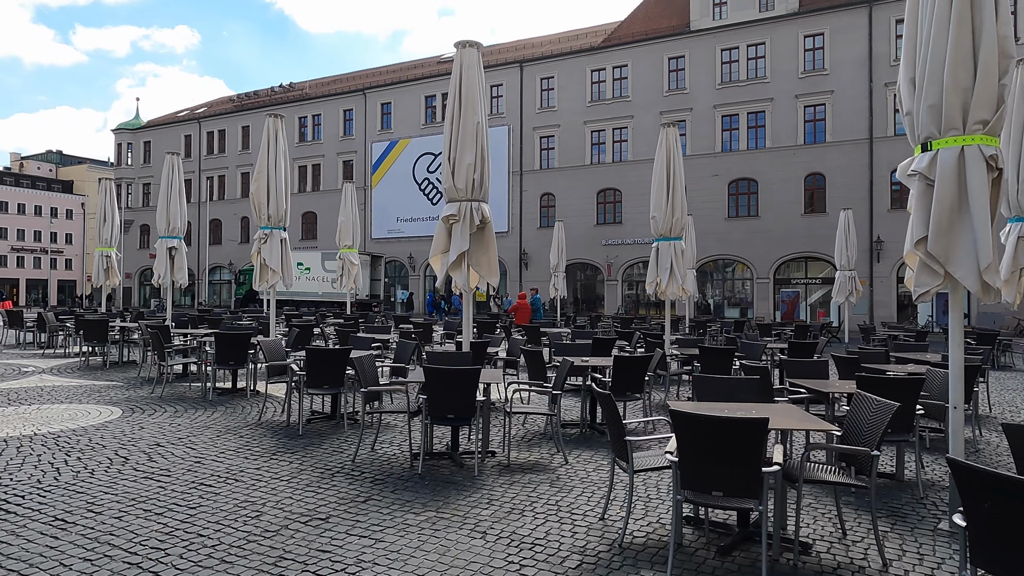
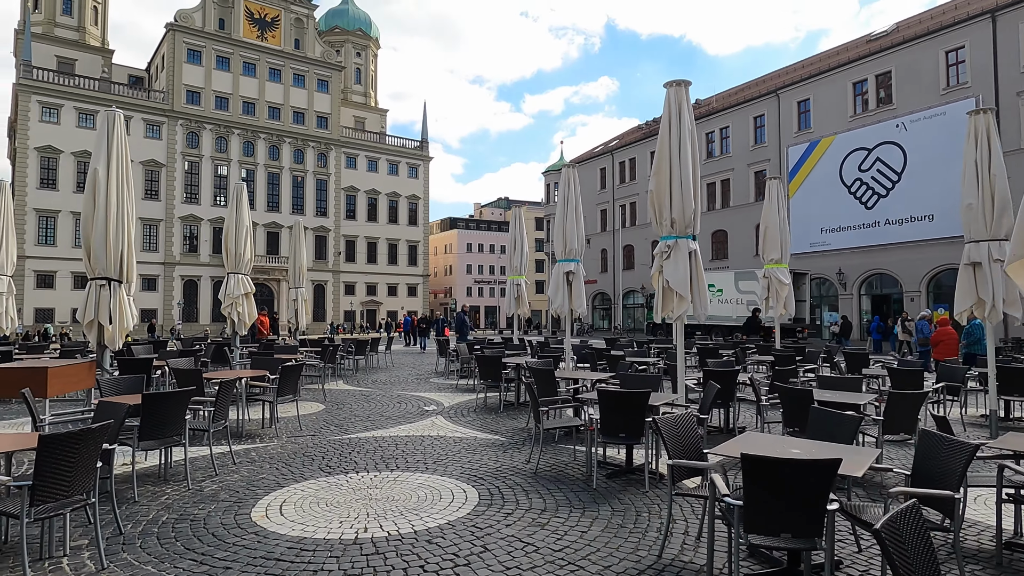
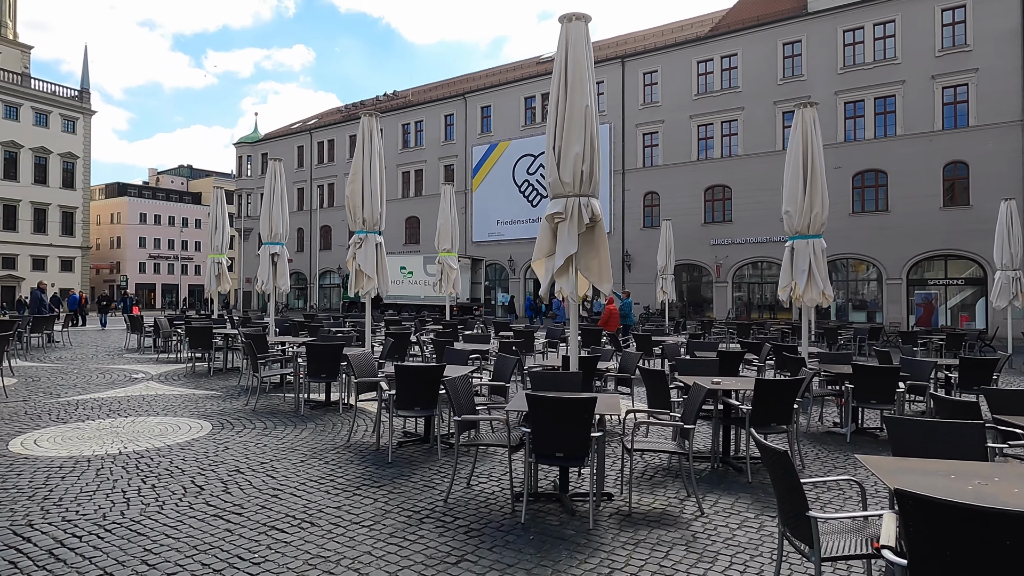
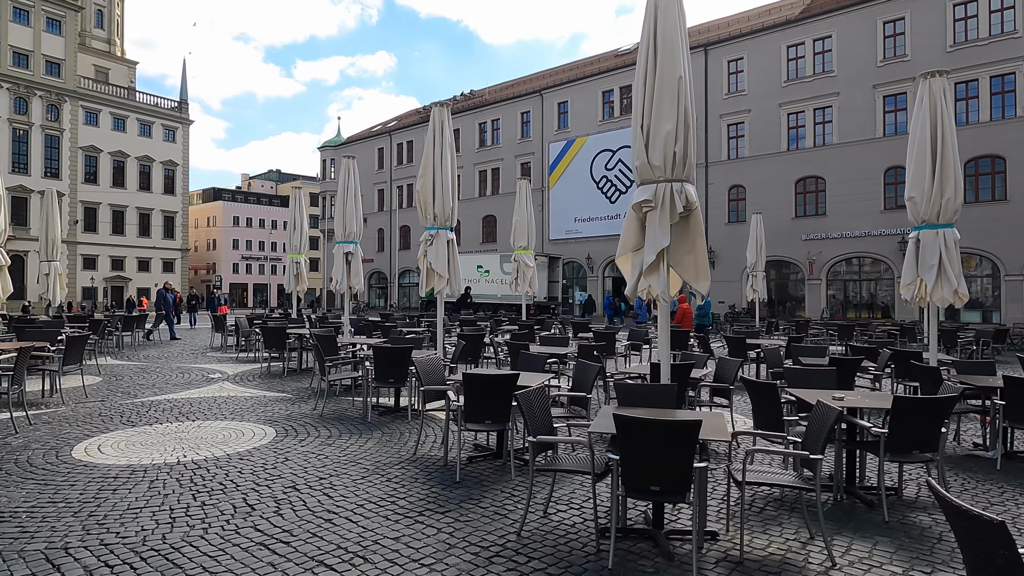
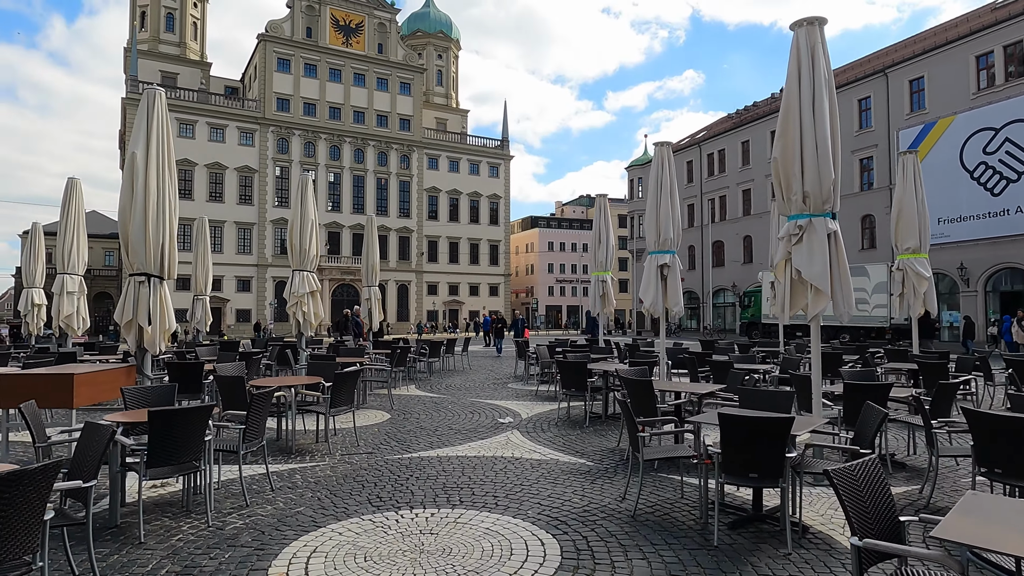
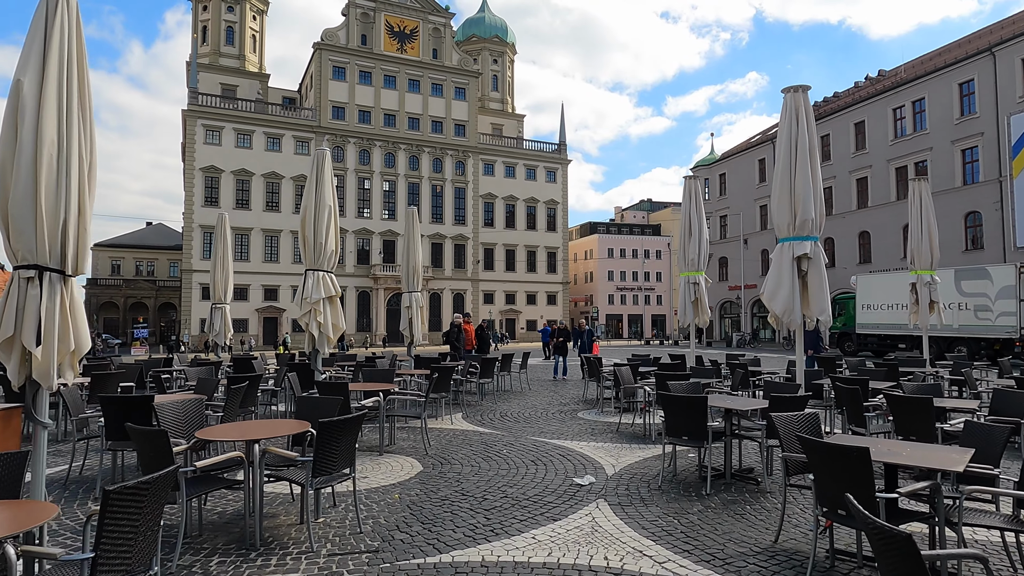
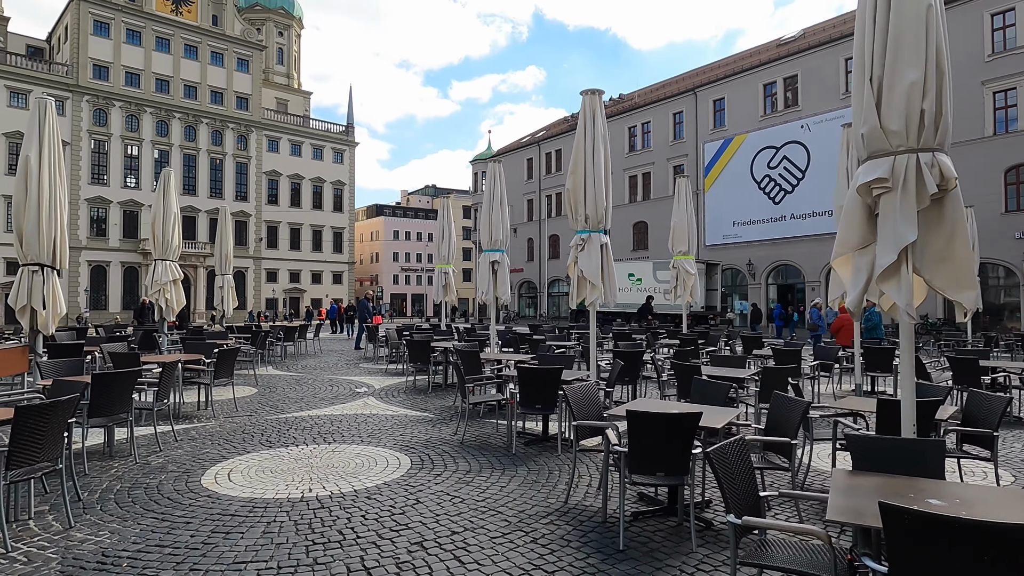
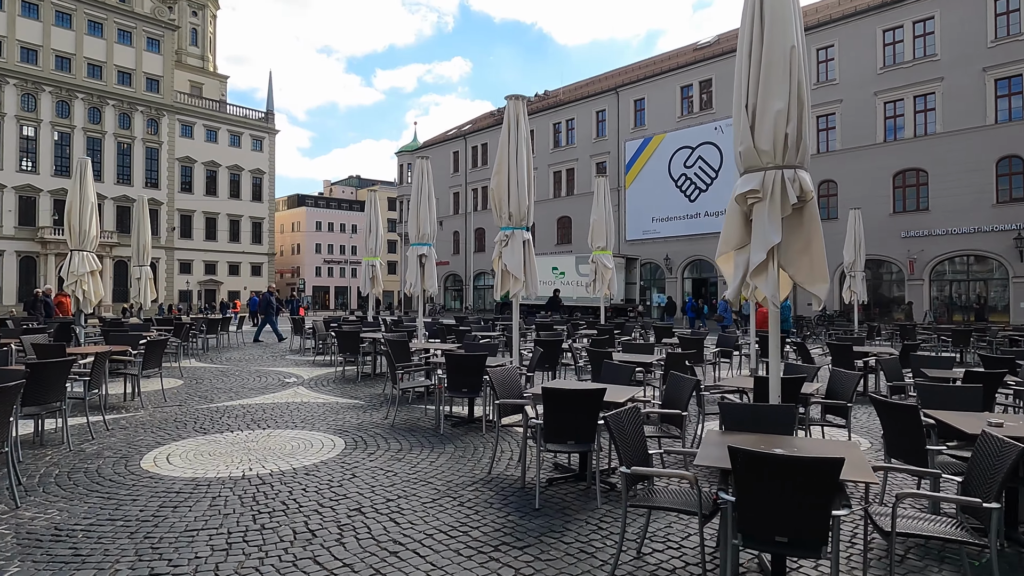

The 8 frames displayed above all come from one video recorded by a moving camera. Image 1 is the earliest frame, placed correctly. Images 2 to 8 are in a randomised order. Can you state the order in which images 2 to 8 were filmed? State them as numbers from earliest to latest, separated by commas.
3, 4, 8, 7, 2, 5, 6
